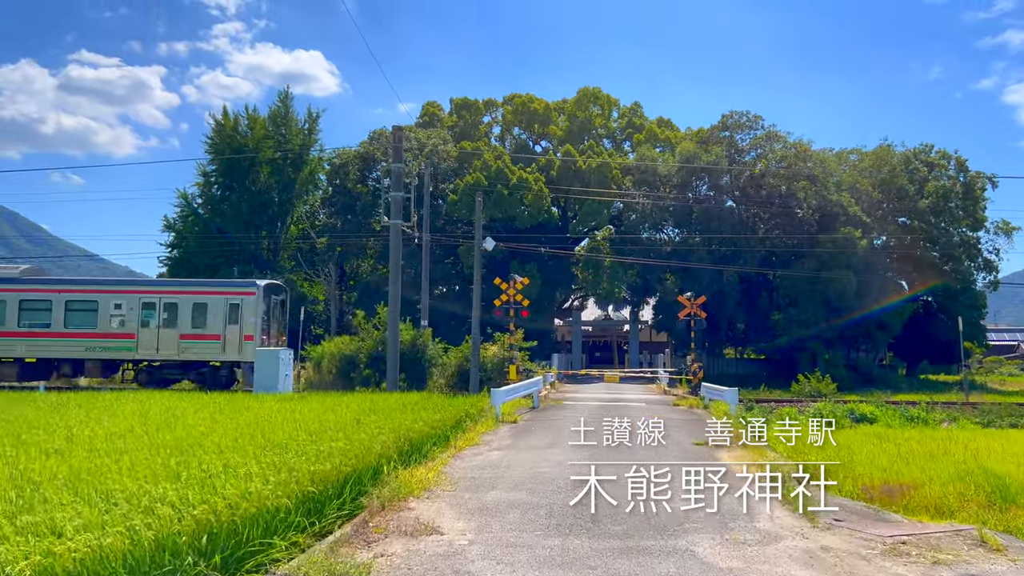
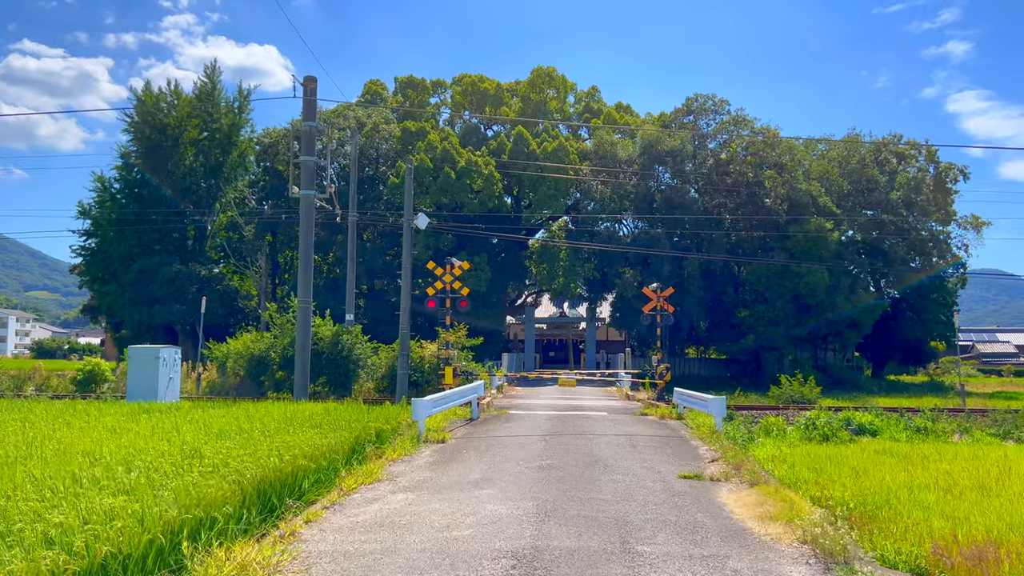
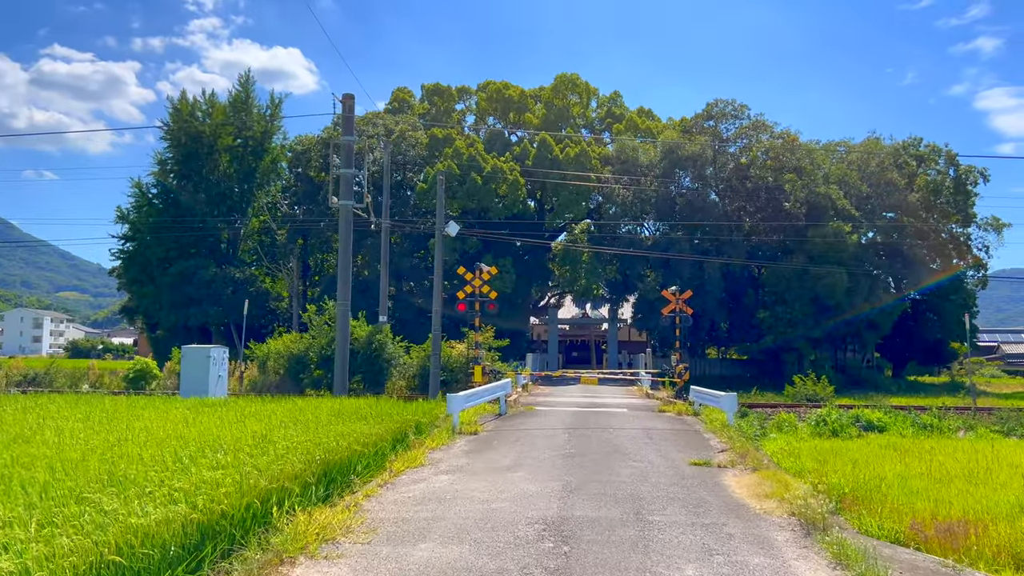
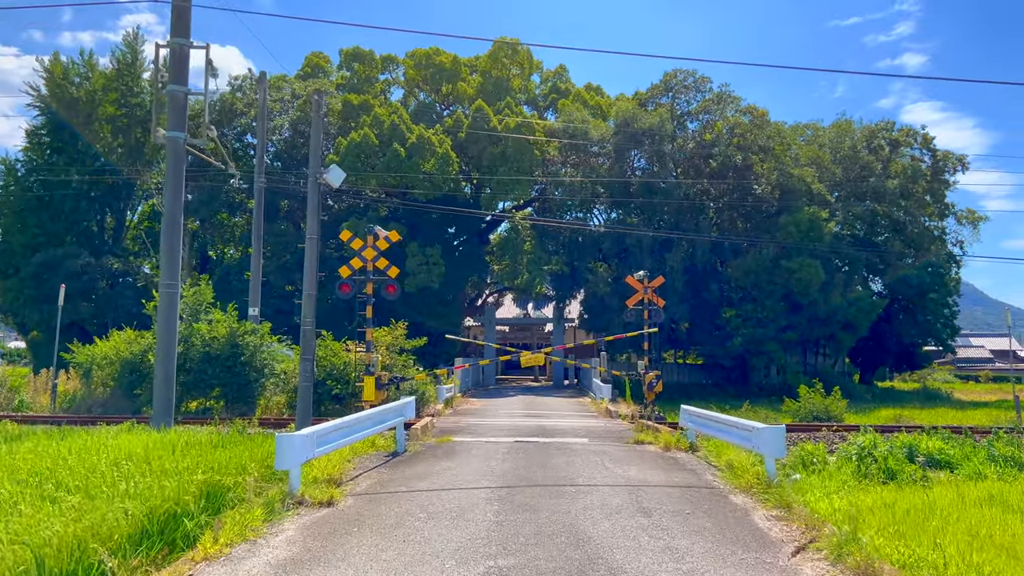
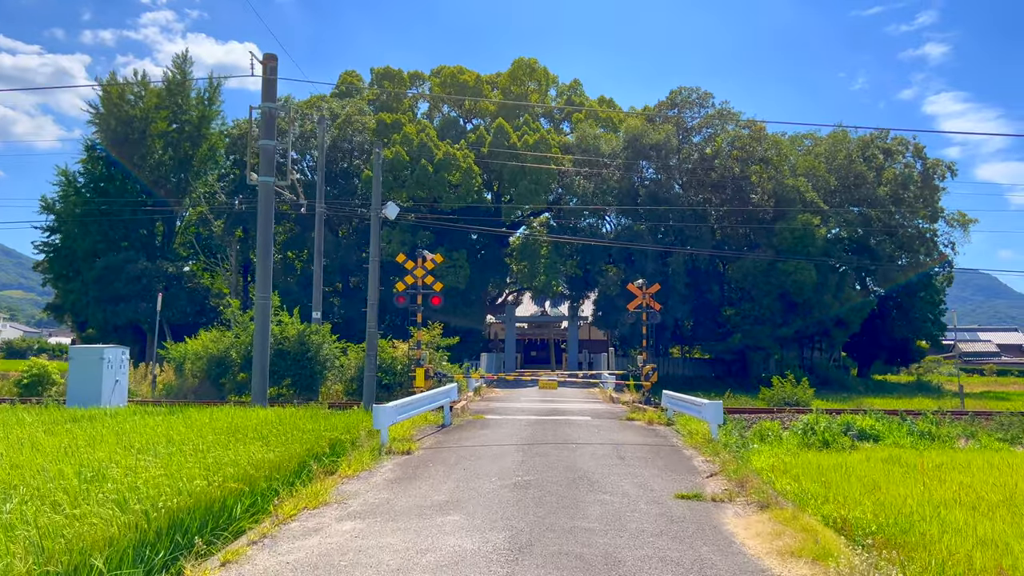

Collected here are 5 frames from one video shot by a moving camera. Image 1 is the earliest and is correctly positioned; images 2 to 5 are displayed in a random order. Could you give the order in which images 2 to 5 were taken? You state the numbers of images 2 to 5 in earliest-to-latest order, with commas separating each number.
3, 2, 5, 4
